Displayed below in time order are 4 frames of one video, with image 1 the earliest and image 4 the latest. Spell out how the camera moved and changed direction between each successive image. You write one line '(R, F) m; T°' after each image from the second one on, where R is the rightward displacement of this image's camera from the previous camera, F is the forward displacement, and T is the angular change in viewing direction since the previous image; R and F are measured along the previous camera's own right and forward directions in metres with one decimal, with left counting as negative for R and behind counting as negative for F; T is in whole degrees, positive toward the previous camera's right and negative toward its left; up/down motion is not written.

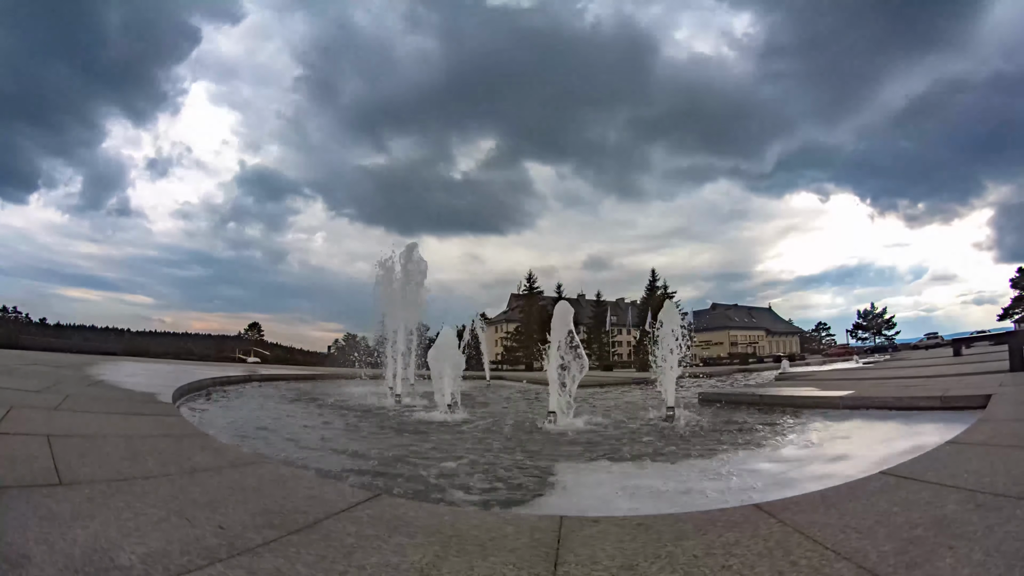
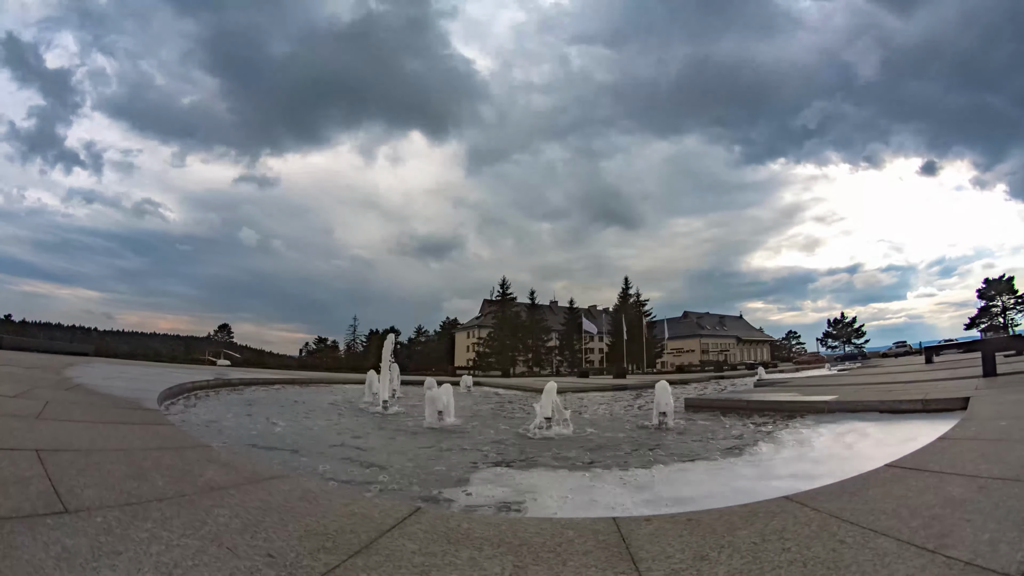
(-1.3, -0.1) m; +11°
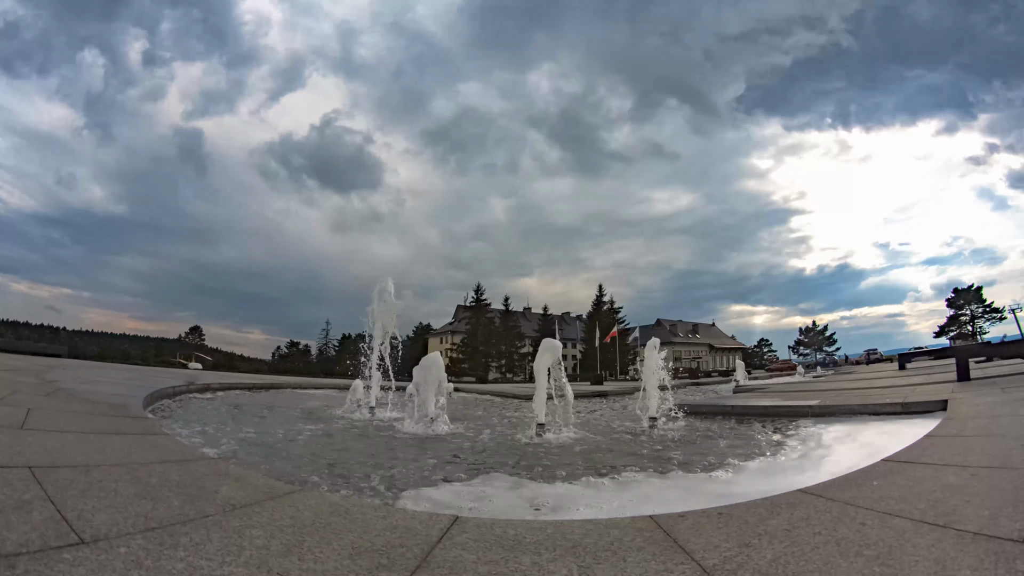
(-1.2, 0.0) m; +10°
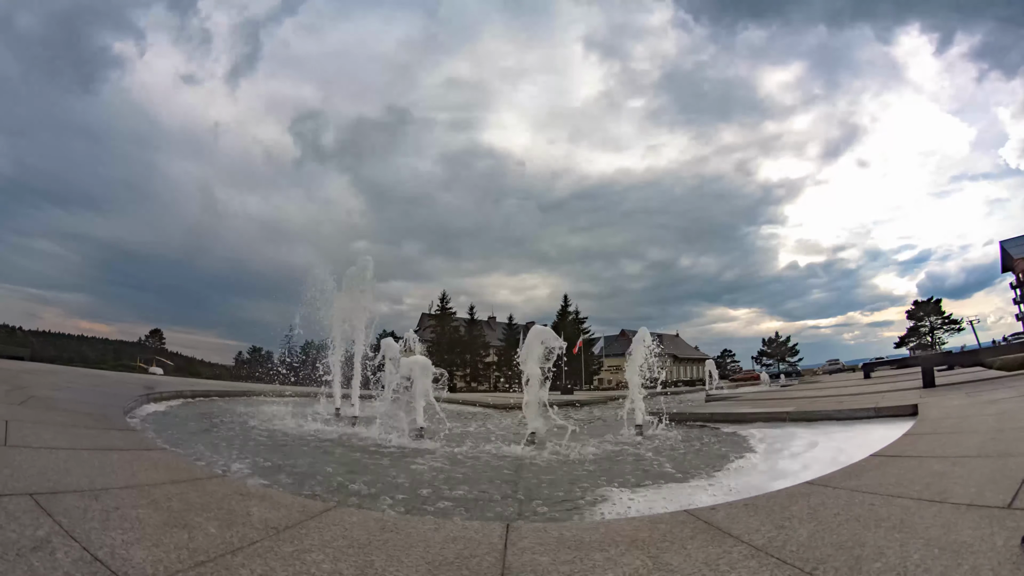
(-1.4, +0.3) m; +13°
